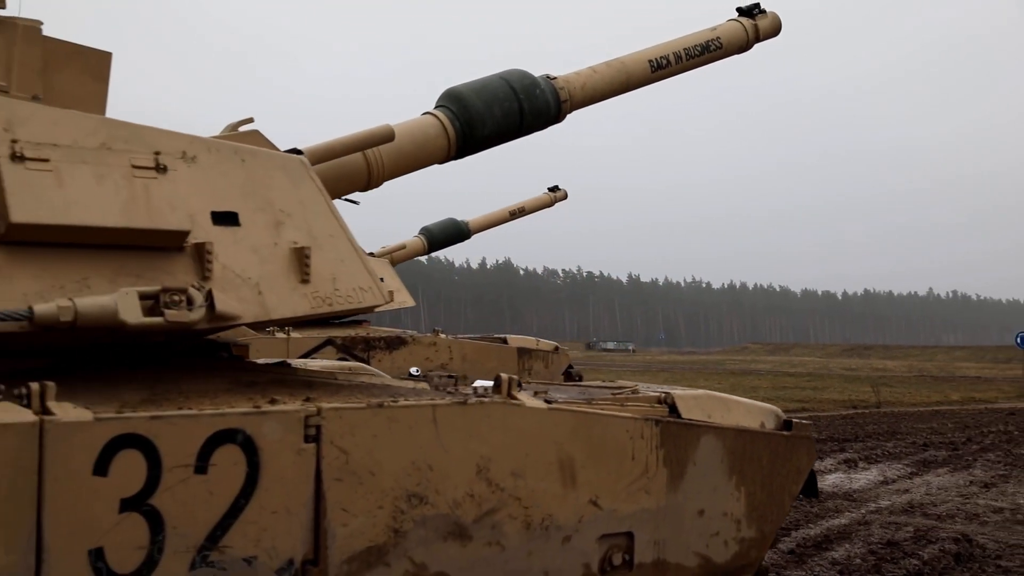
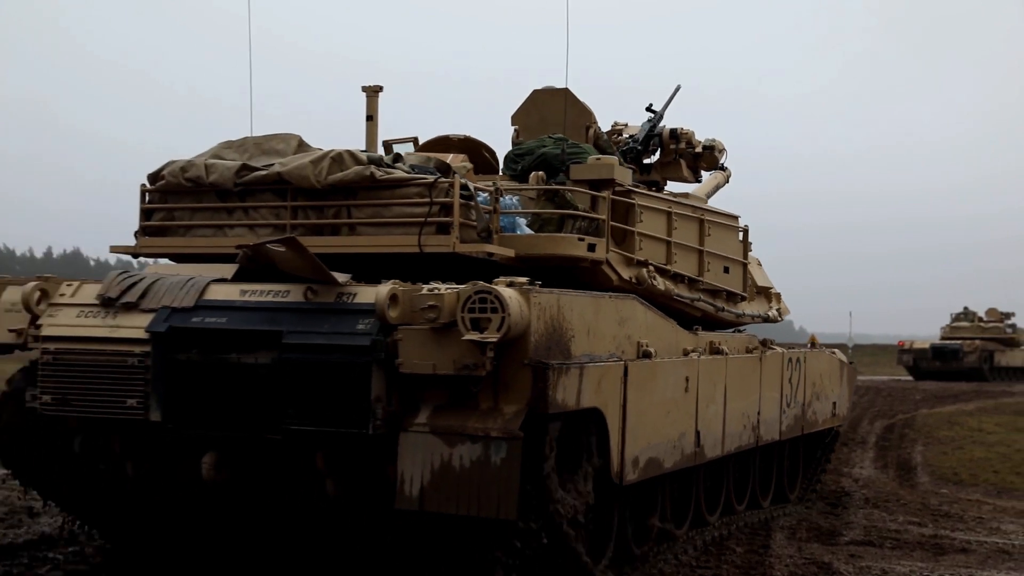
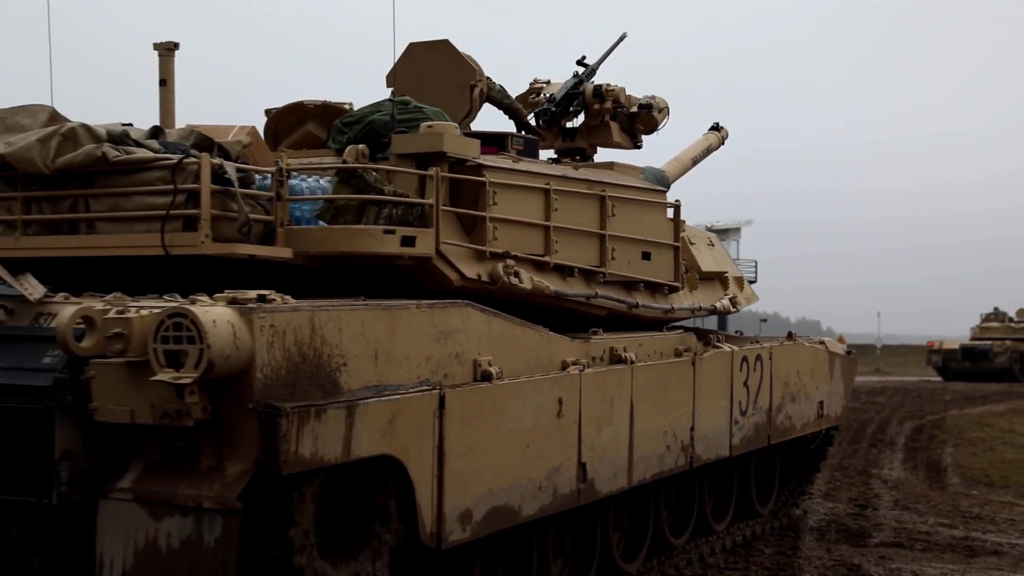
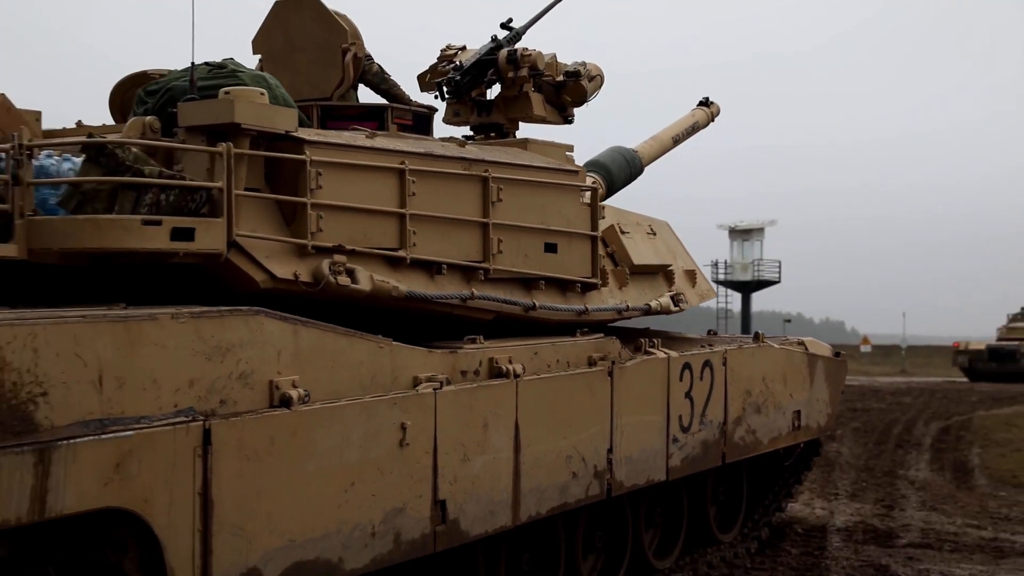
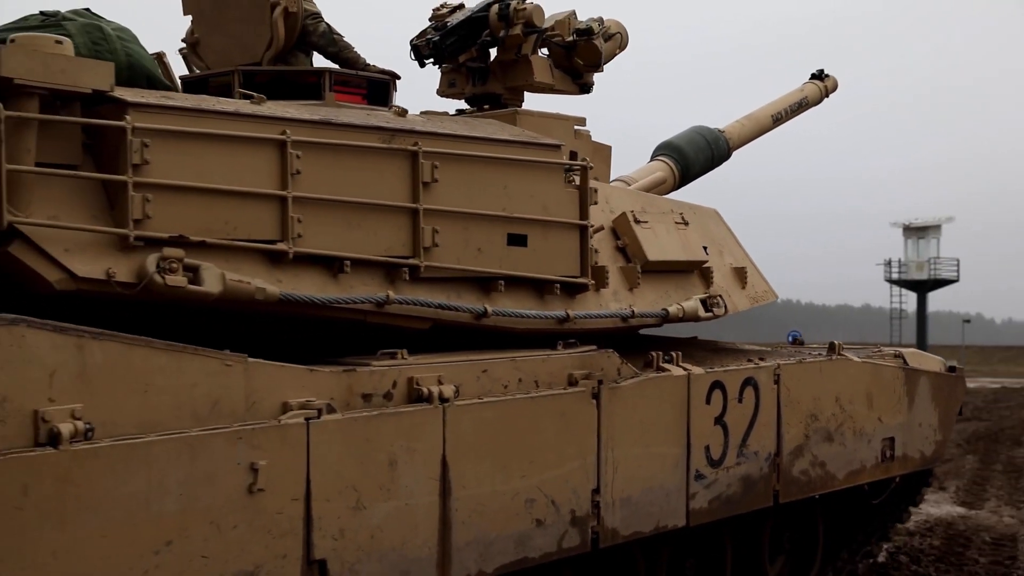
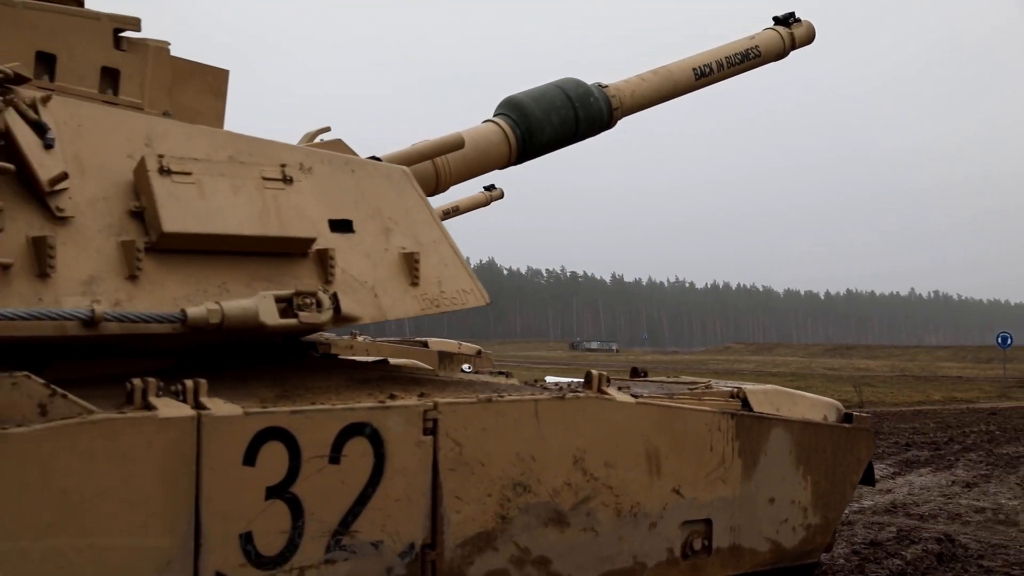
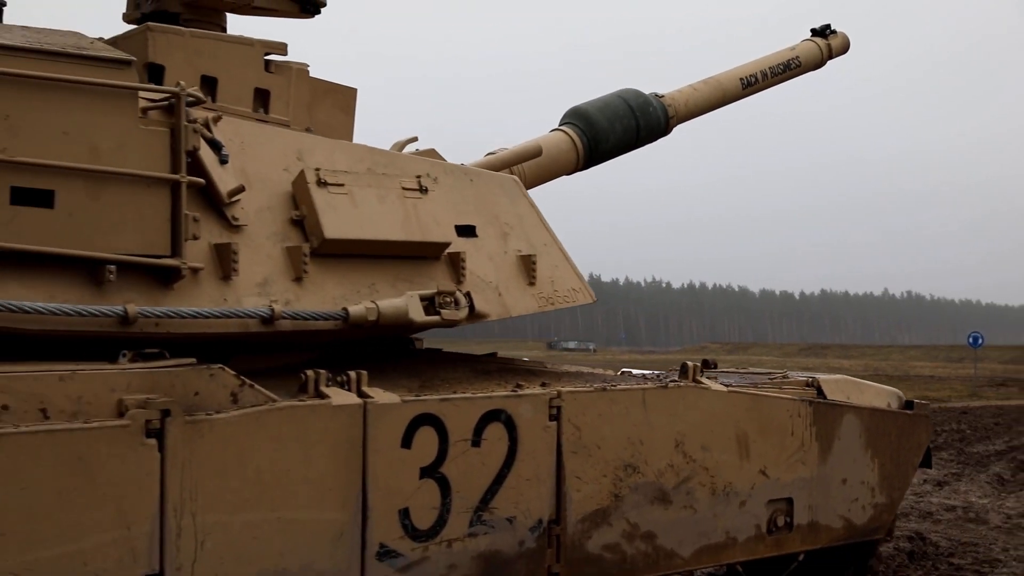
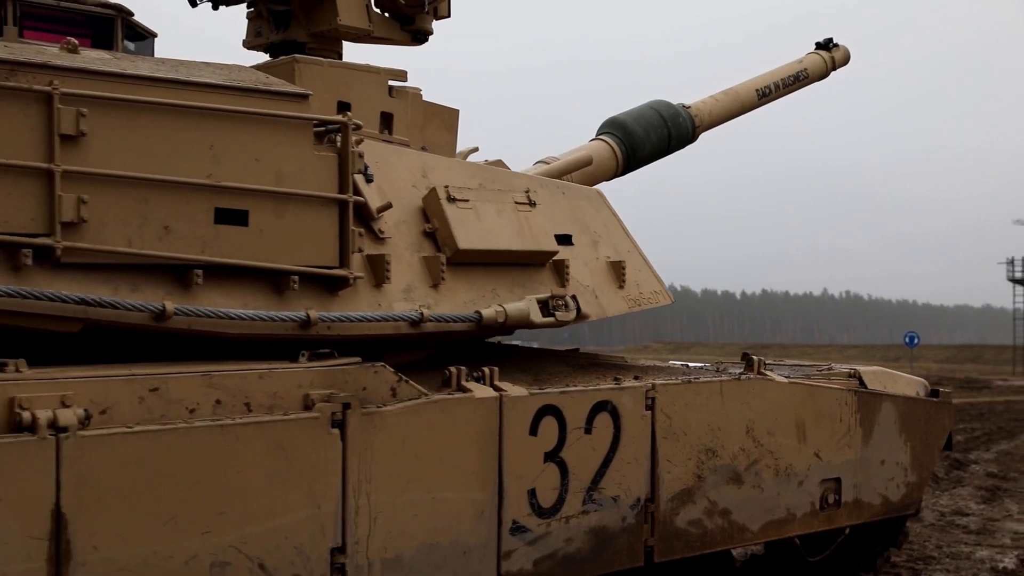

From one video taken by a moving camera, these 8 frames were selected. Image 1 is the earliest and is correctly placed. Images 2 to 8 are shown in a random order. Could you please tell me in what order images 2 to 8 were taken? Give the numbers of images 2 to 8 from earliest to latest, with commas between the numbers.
6, 7, 8, 5, 4, 3, 2
